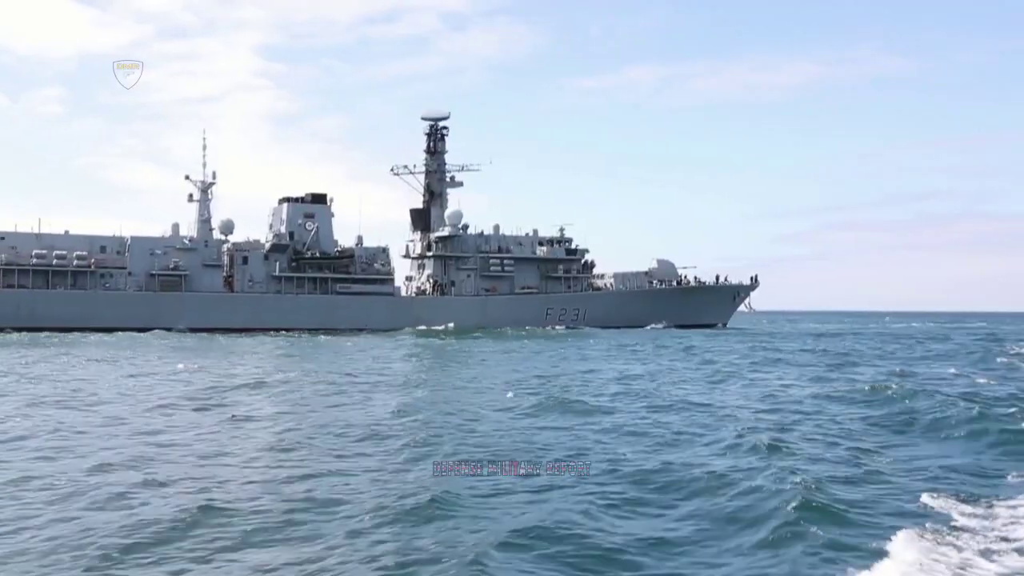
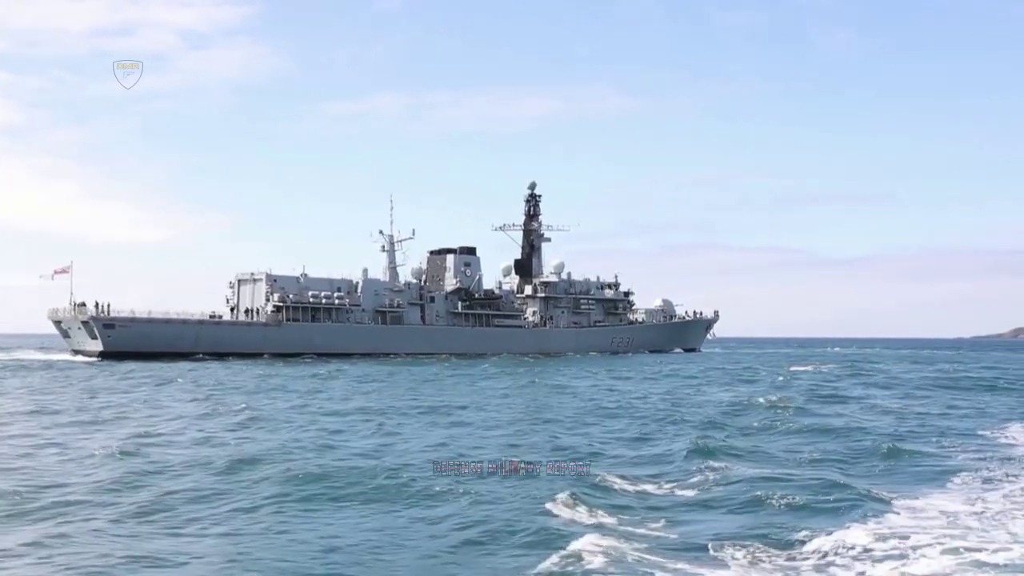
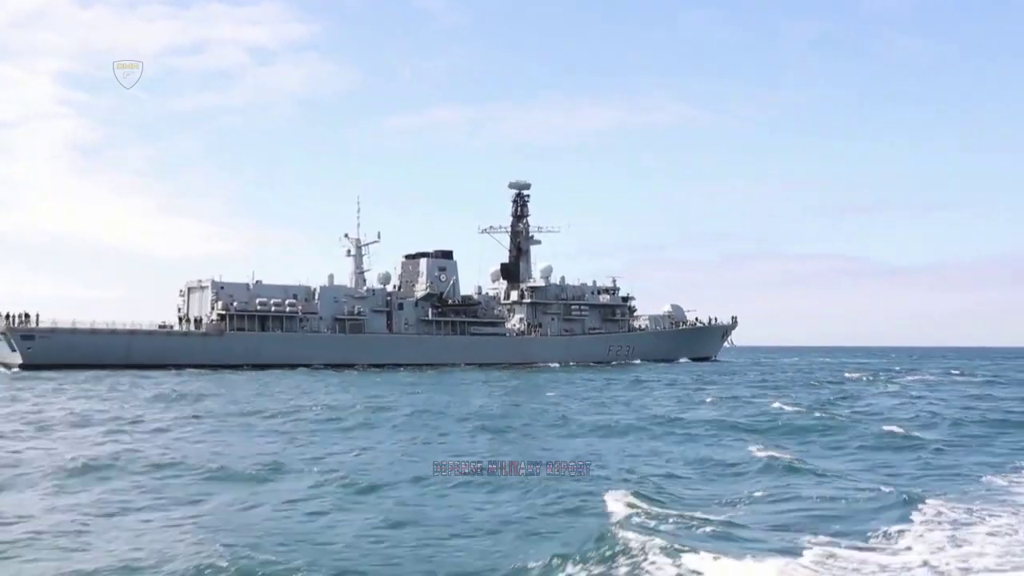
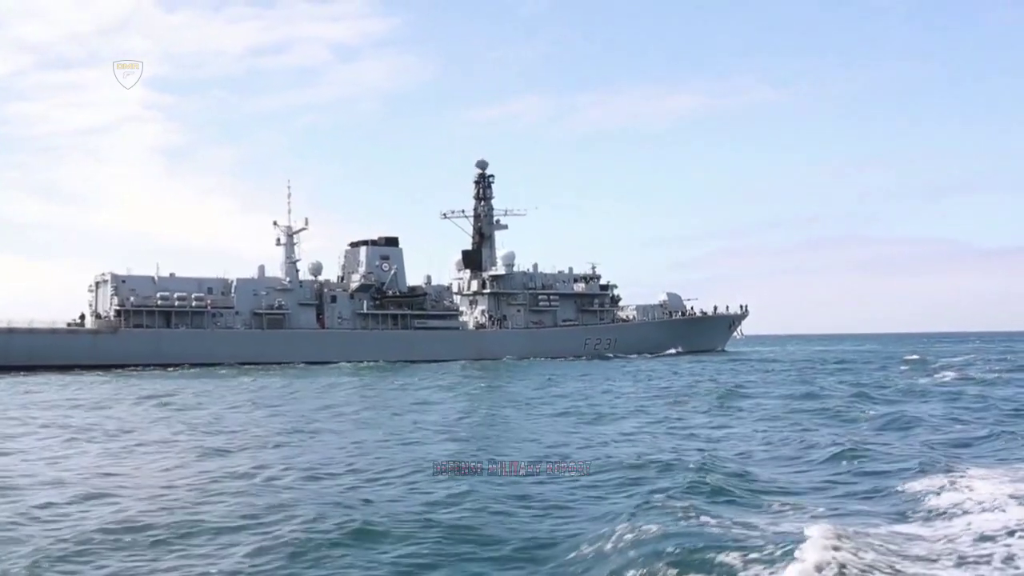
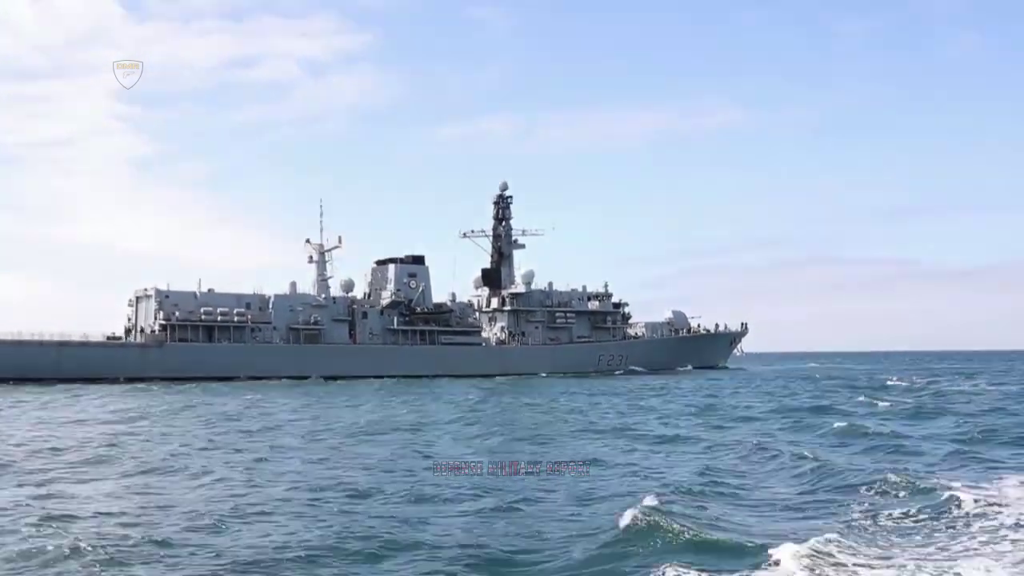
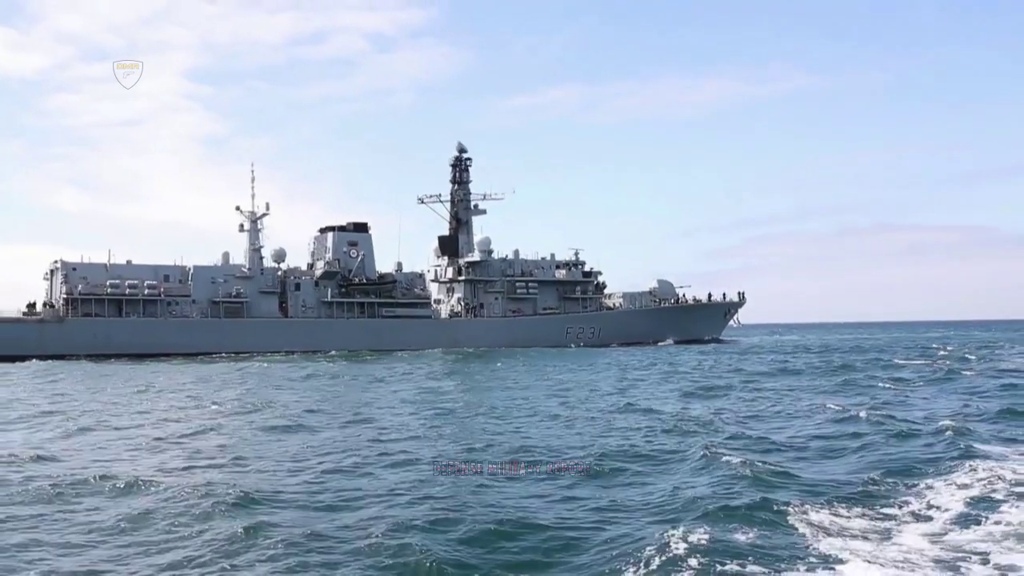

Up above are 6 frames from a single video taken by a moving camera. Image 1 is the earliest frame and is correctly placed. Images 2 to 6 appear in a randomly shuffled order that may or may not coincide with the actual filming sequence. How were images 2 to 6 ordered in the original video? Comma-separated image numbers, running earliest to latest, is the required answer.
6, 4, 5, 3, 2
